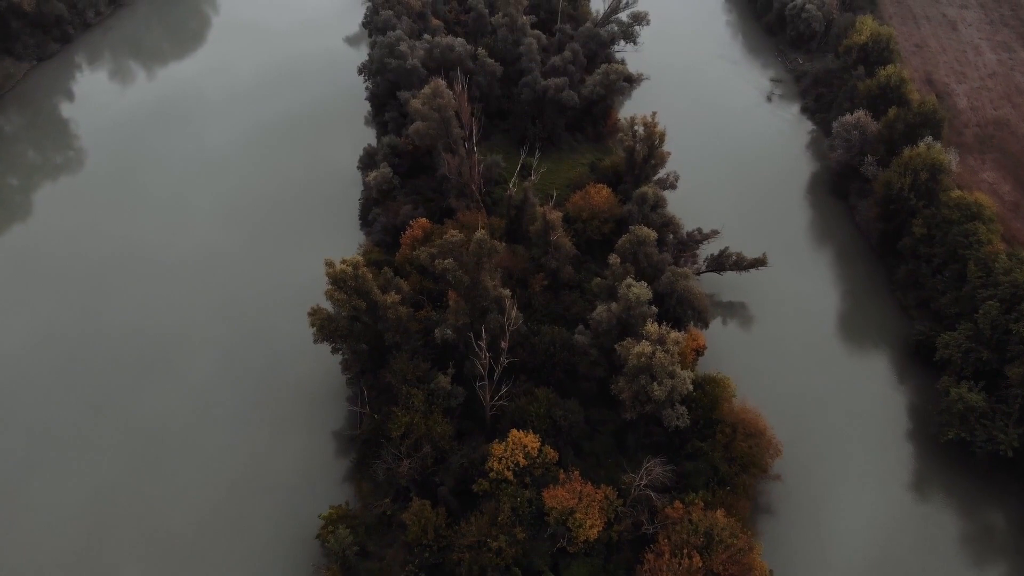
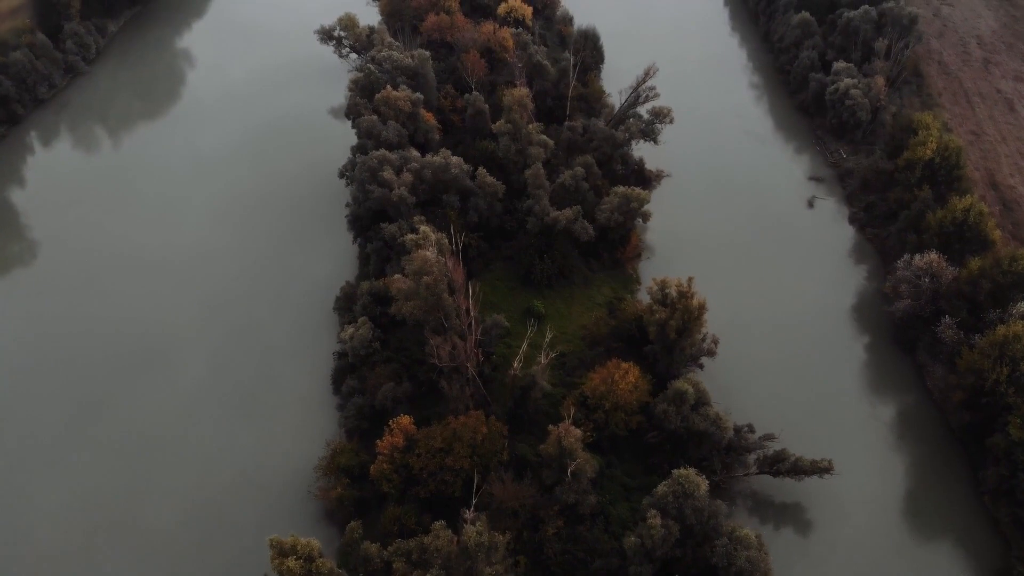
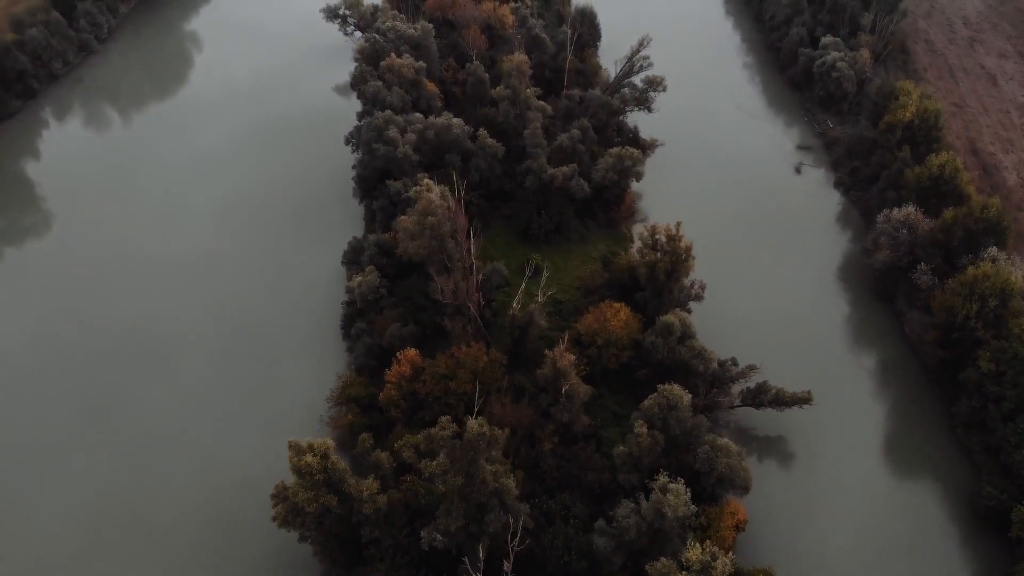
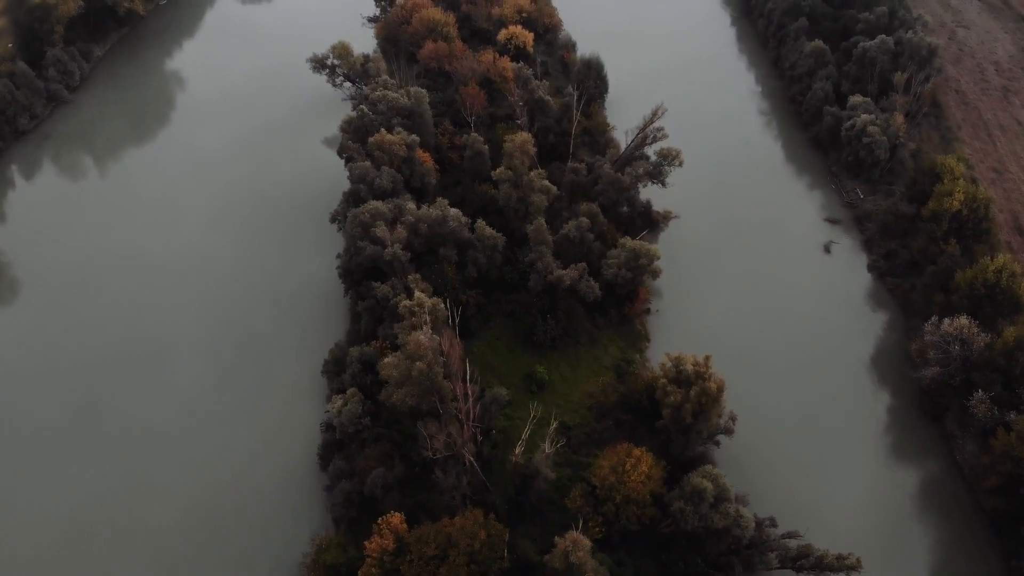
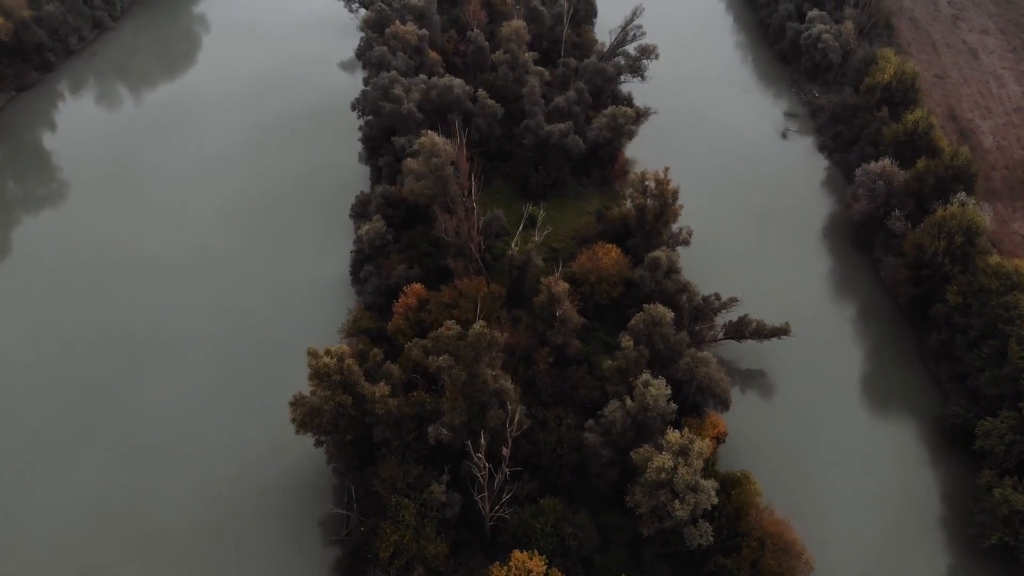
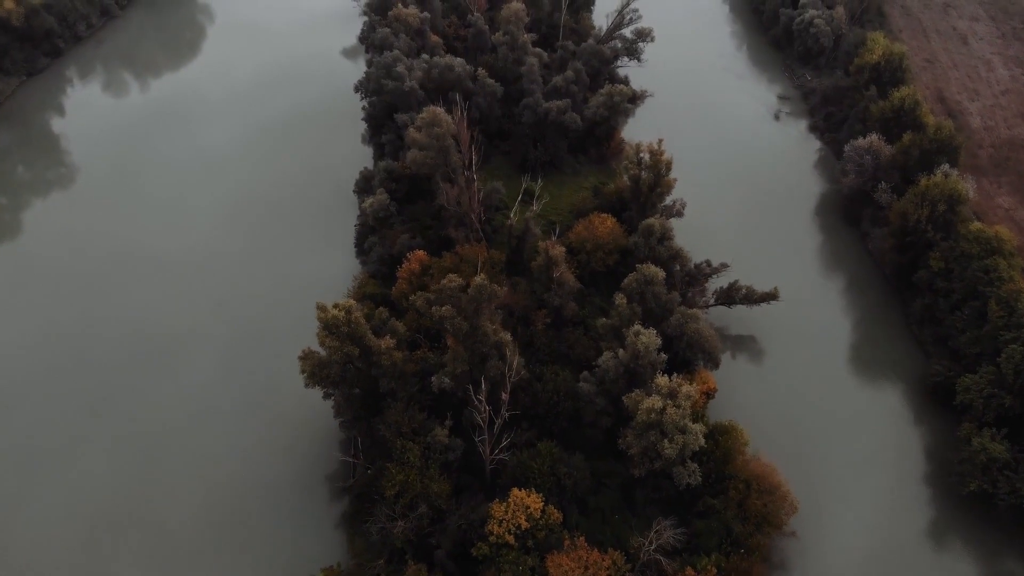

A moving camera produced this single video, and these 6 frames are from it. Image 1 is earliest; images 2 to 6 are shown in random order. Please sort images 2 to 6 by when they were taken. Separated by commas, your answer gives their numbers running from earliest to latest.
6, 5, 3, 2, 4
